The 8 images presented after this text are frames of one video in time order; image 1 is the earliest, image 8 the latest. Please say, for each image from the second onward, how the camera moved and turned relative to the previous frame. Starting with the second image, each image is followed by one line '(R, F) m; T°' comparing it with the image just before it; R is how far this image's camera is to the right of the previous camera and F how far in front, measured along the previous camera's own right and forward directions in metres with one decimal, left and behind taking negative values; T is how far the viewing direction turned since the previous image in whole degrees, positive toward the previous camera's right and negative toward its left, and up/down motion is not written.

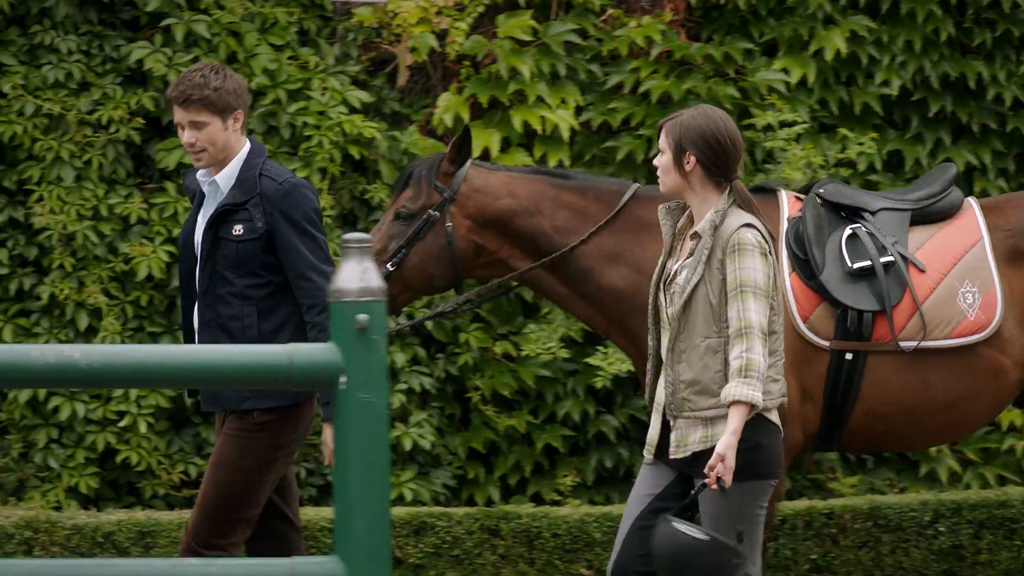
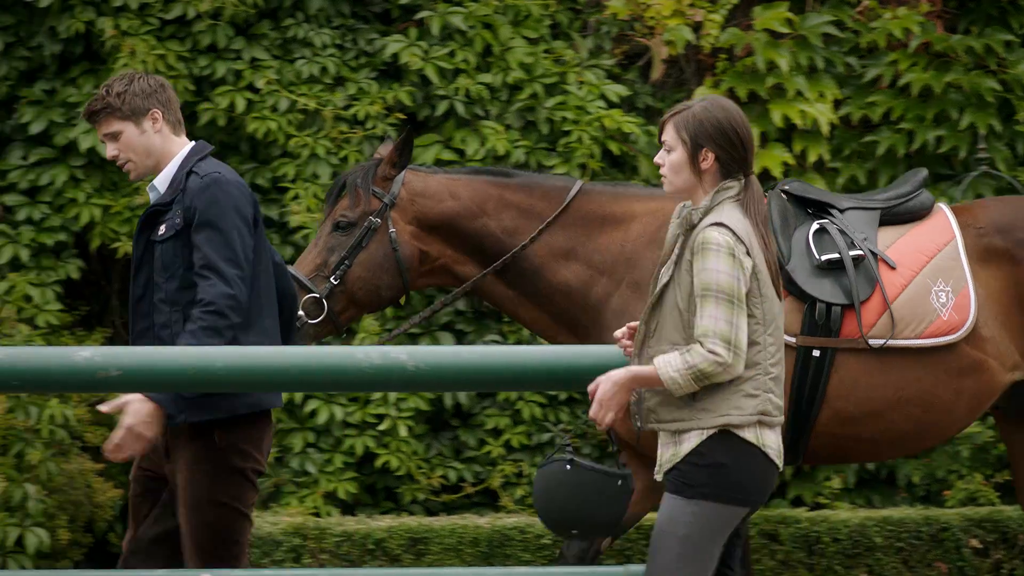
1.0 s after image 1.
(-1.1, +0.1) m; 0°
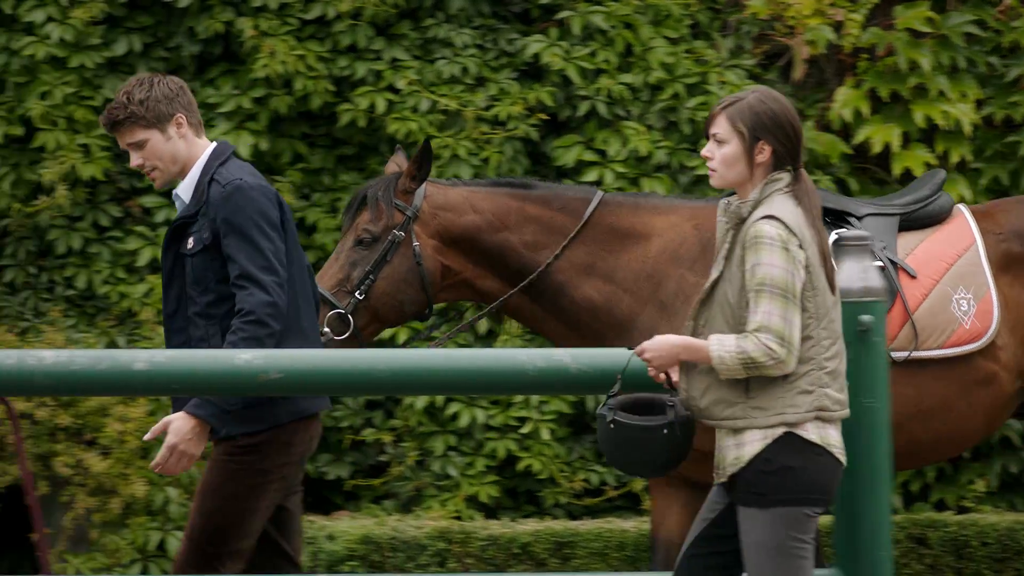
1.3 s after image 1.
(-0.6, 0.0) m; 0°
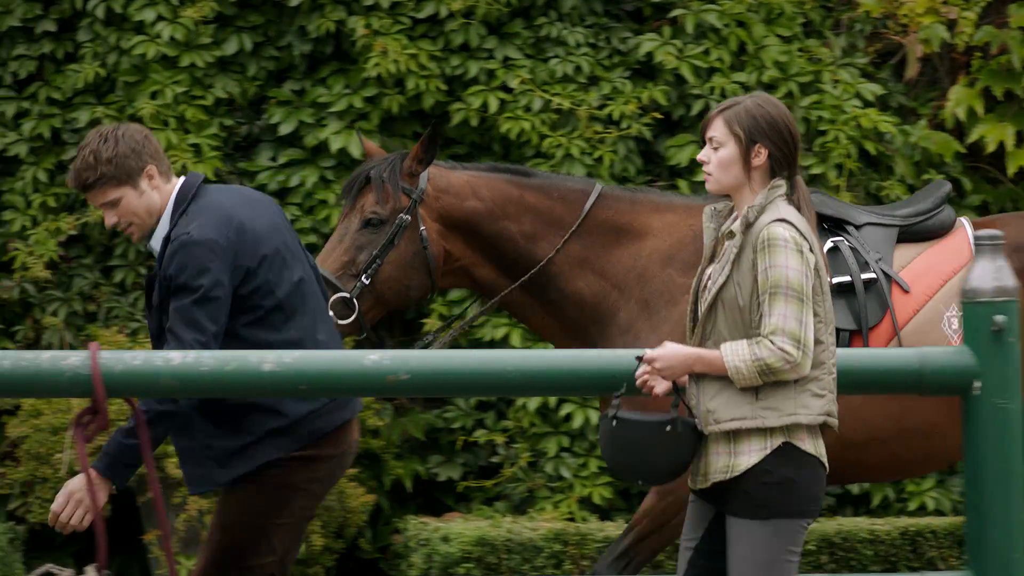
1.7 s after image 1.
(-0.5, 0.0) m; 0°
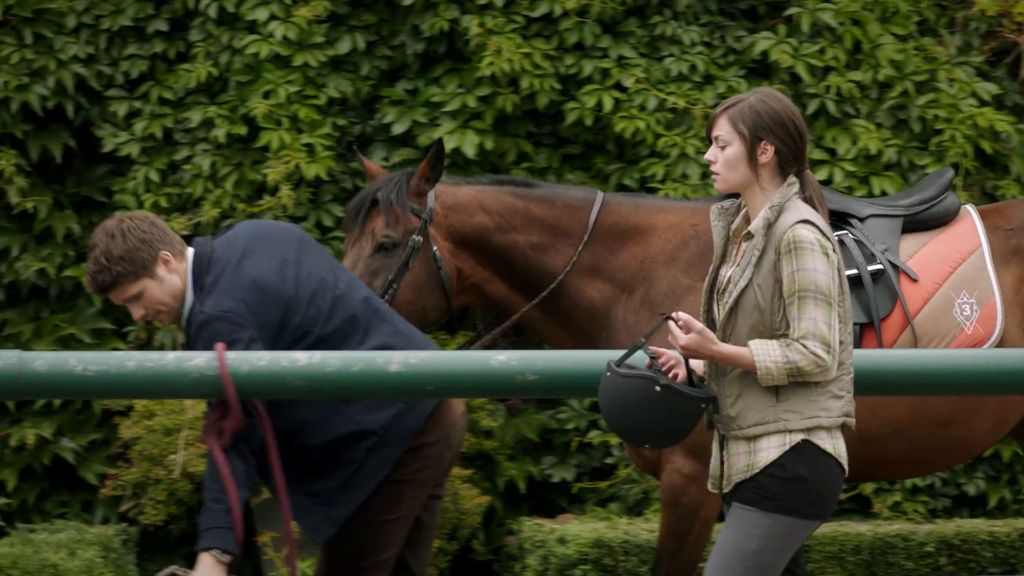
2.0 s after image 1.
(-0.5, 0.0) m; 0°
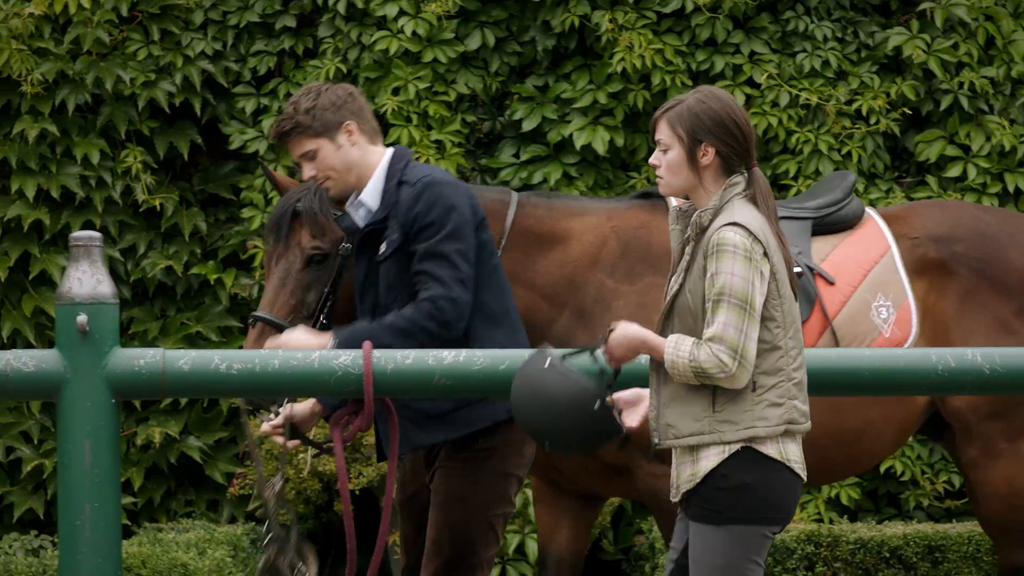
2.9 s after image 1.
(-0.5, 0.0) m; 0°
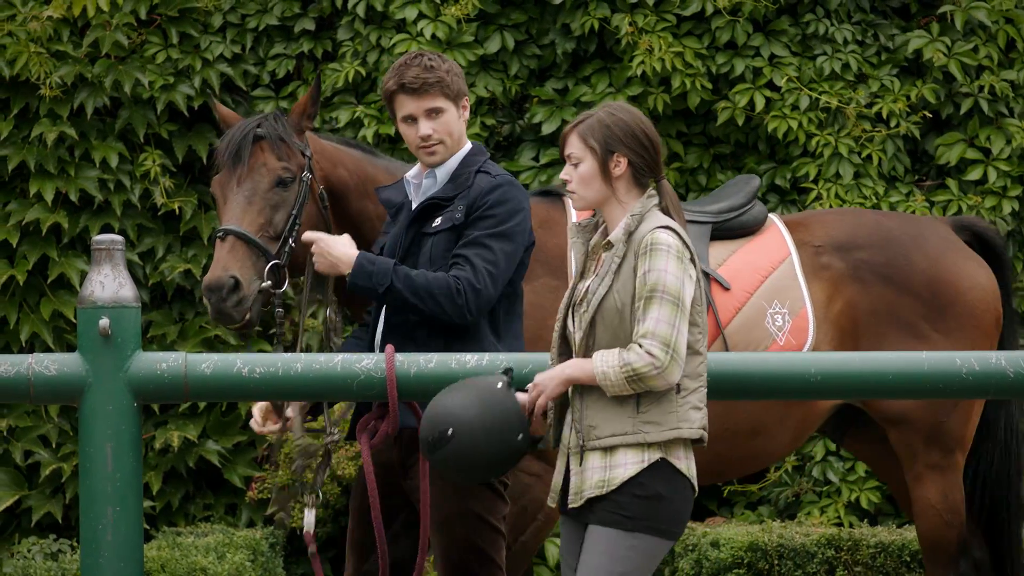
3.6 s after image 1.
(-0.1, 0.0) m; 0°
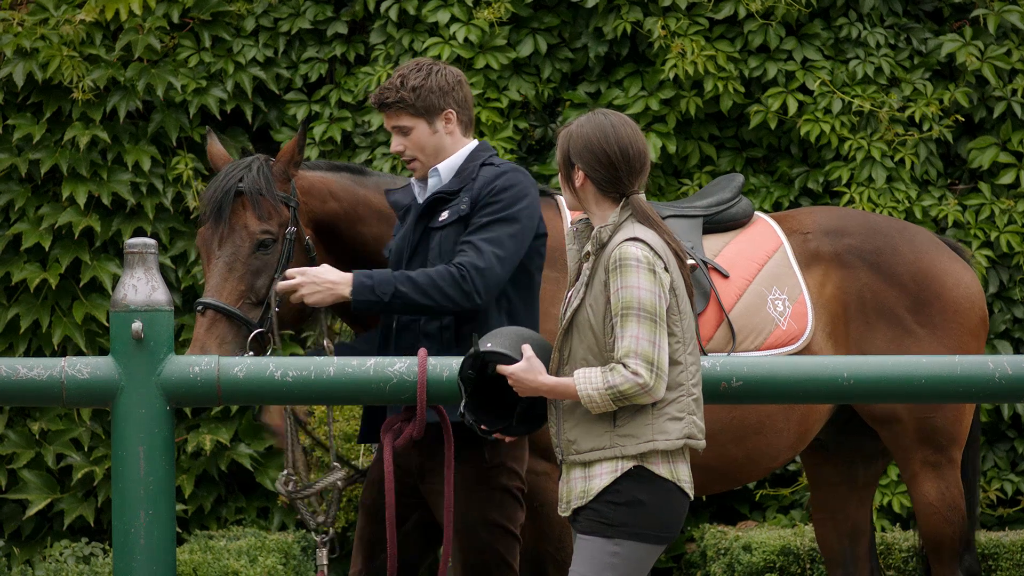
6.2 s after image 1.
(-0.1, 0.0) m; 0°
